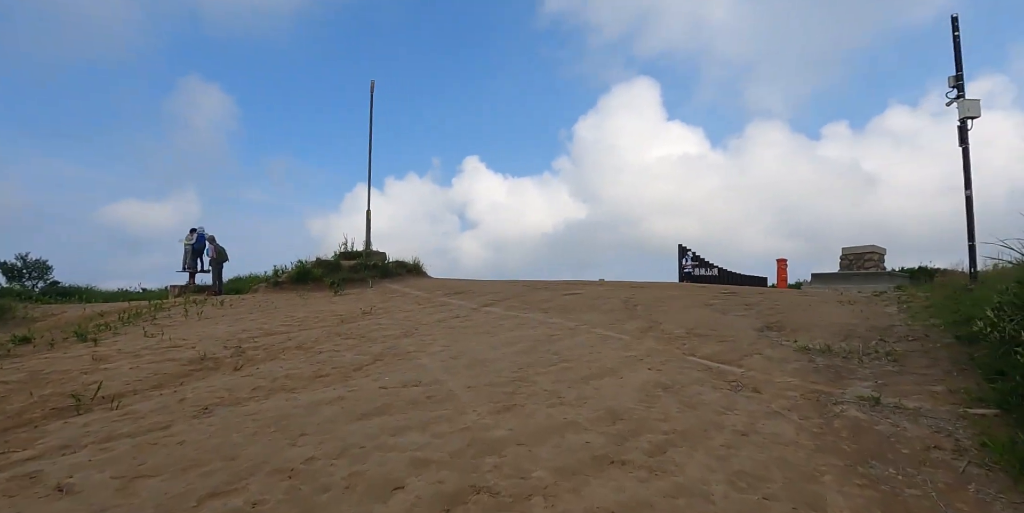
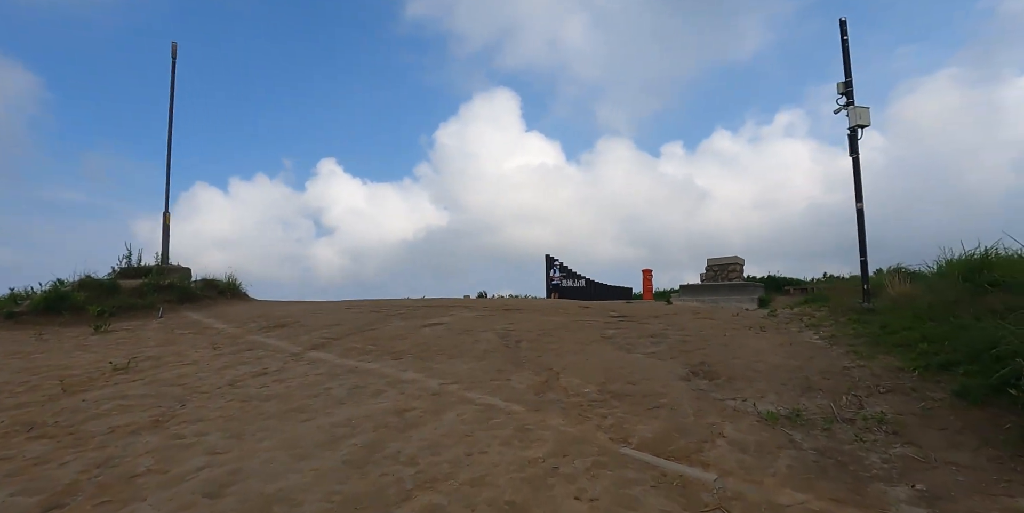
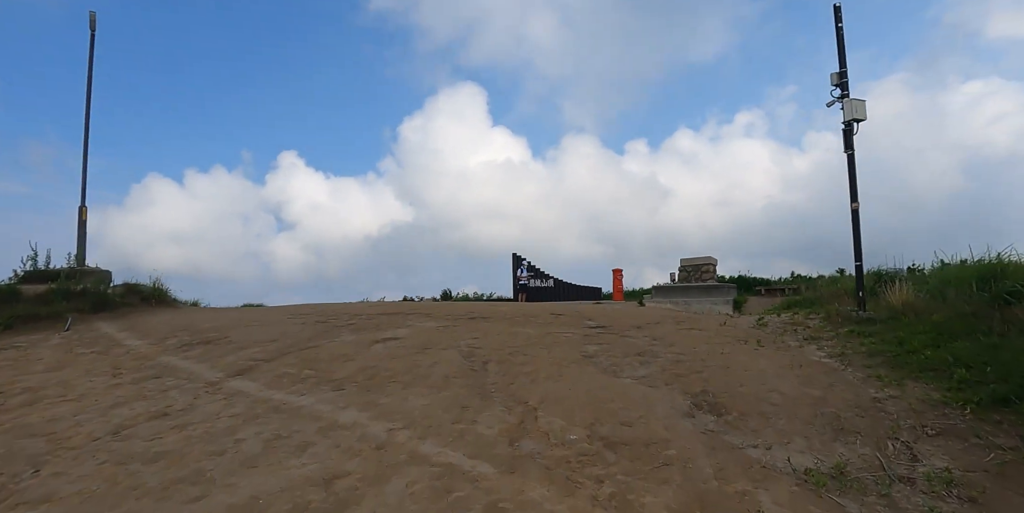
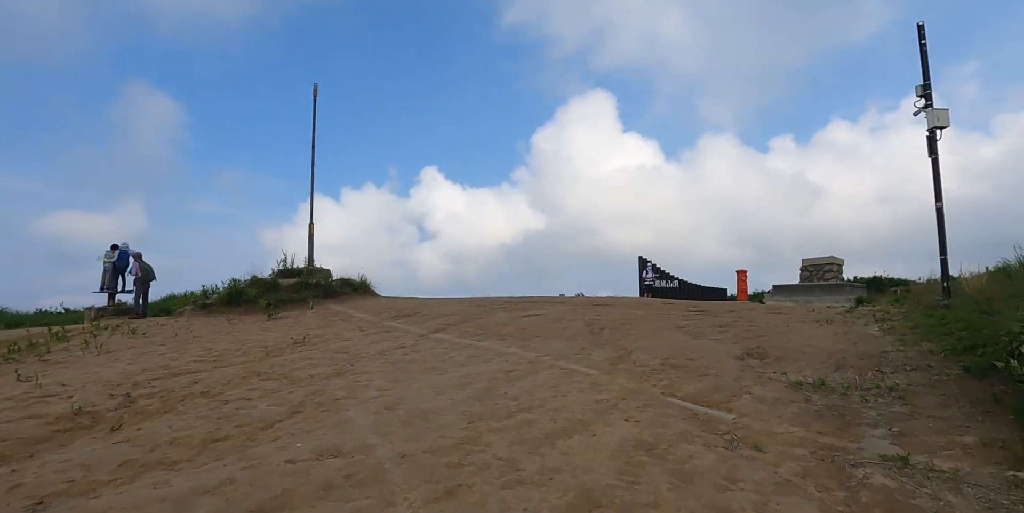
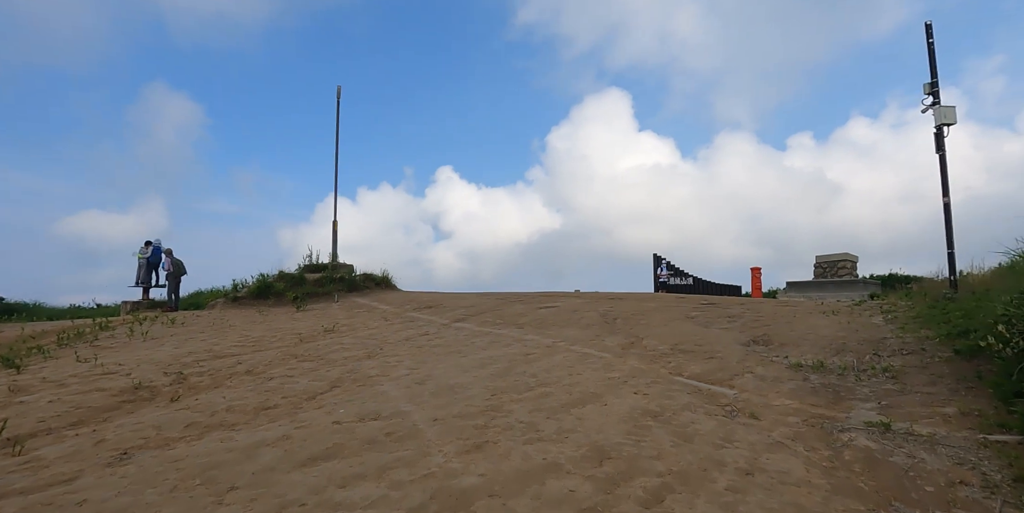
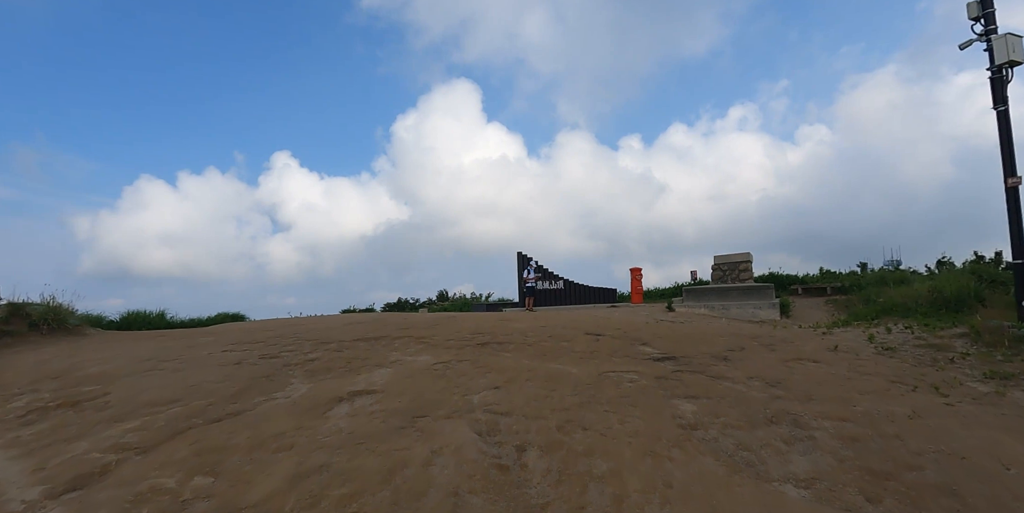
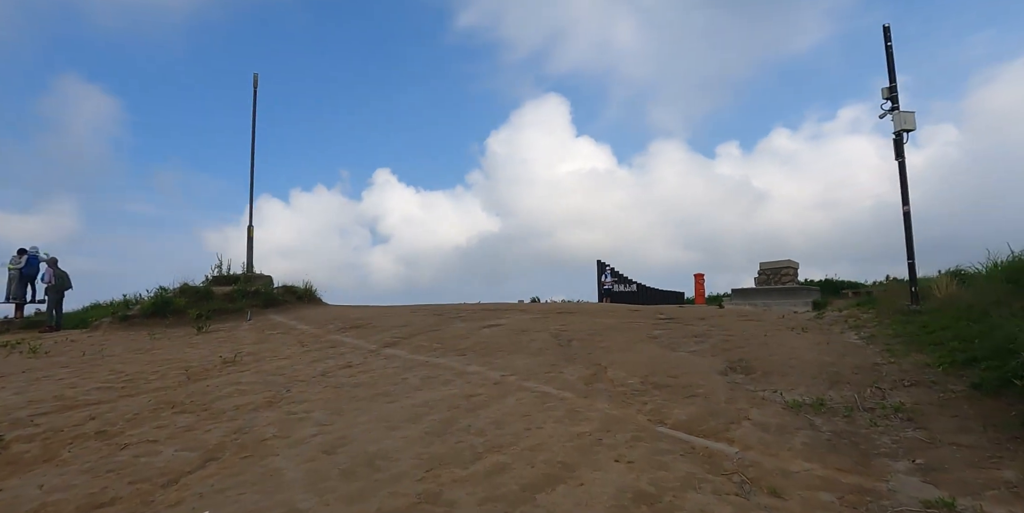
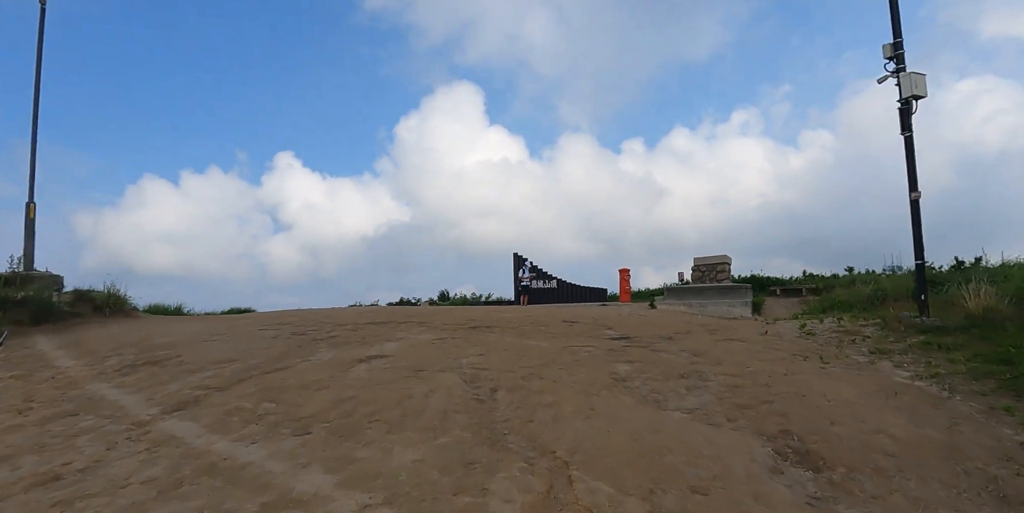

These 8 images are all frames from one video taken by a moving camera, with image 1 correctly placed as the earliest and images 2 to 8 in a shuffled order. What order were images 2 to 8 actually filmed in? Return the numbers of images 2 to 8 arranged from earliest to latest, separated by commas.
5, 4, 7, 2, 3, 8, 6
